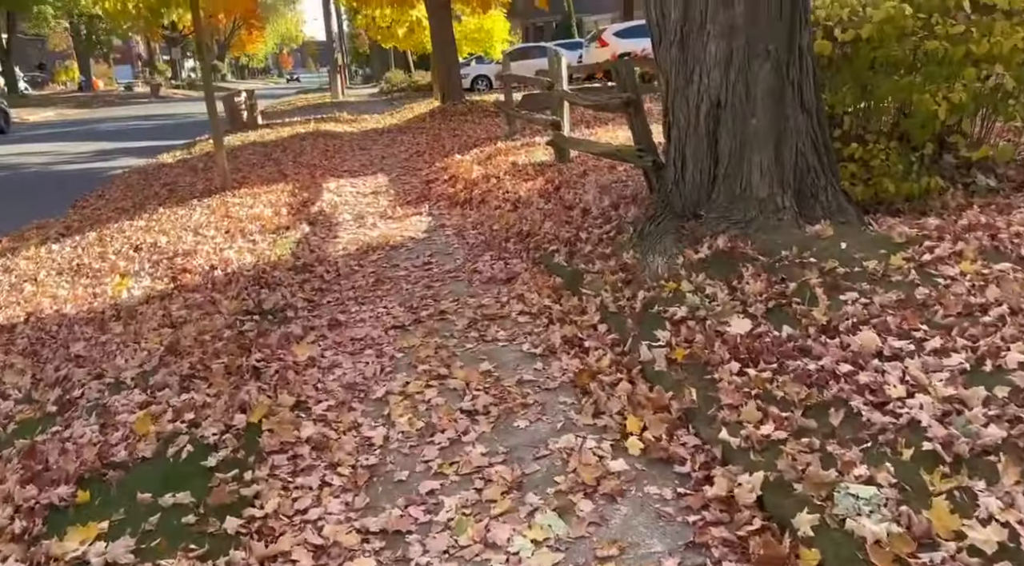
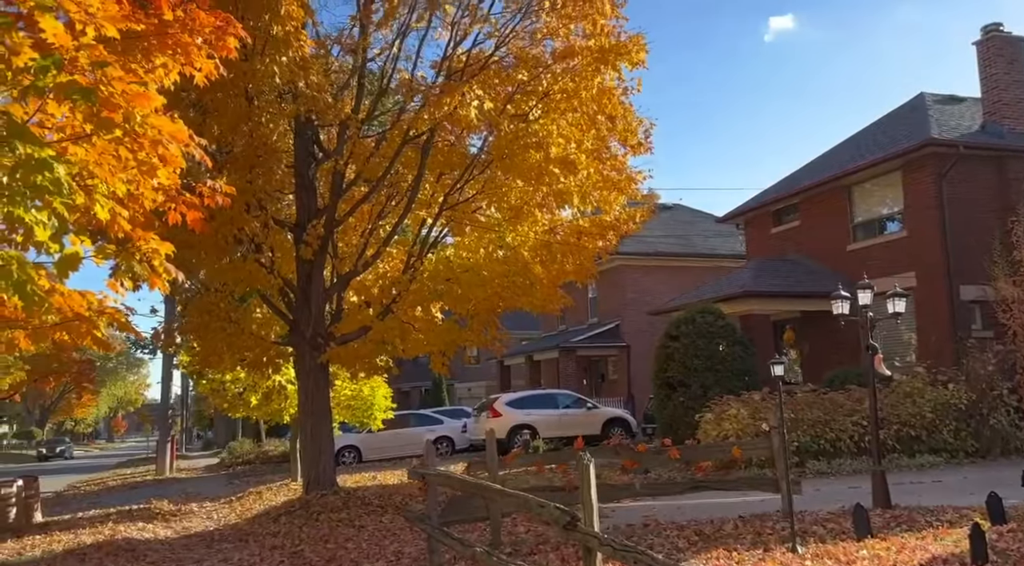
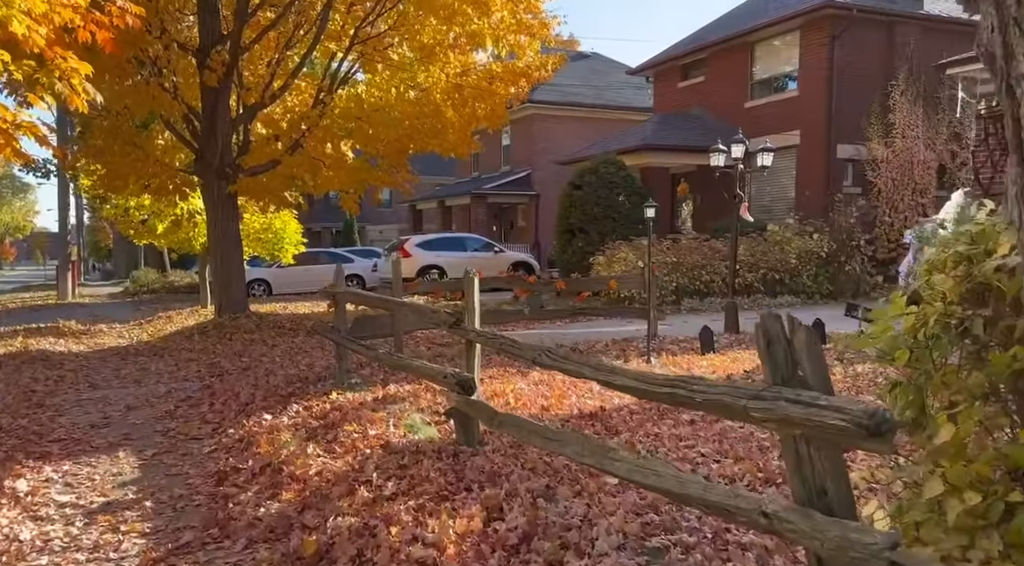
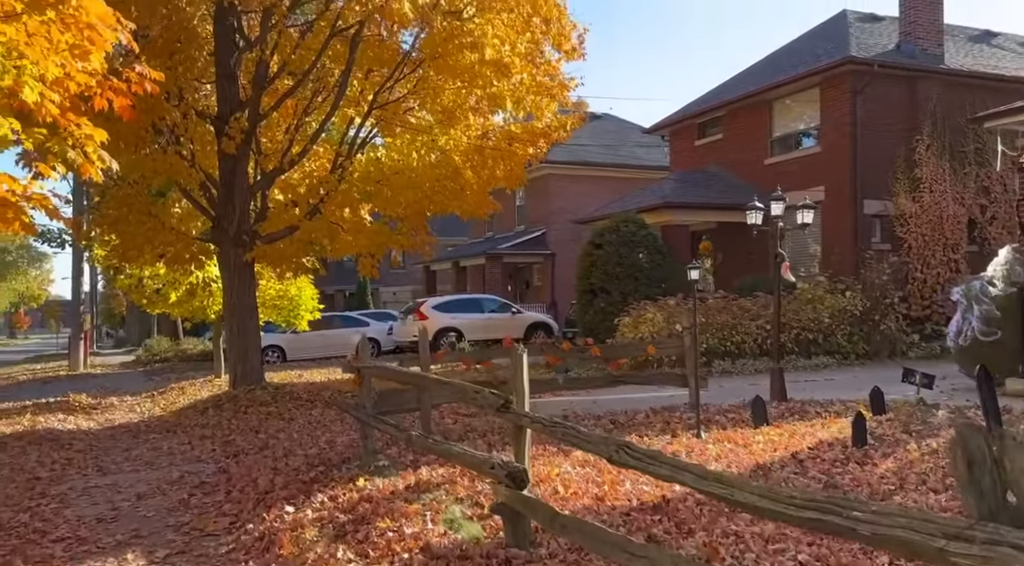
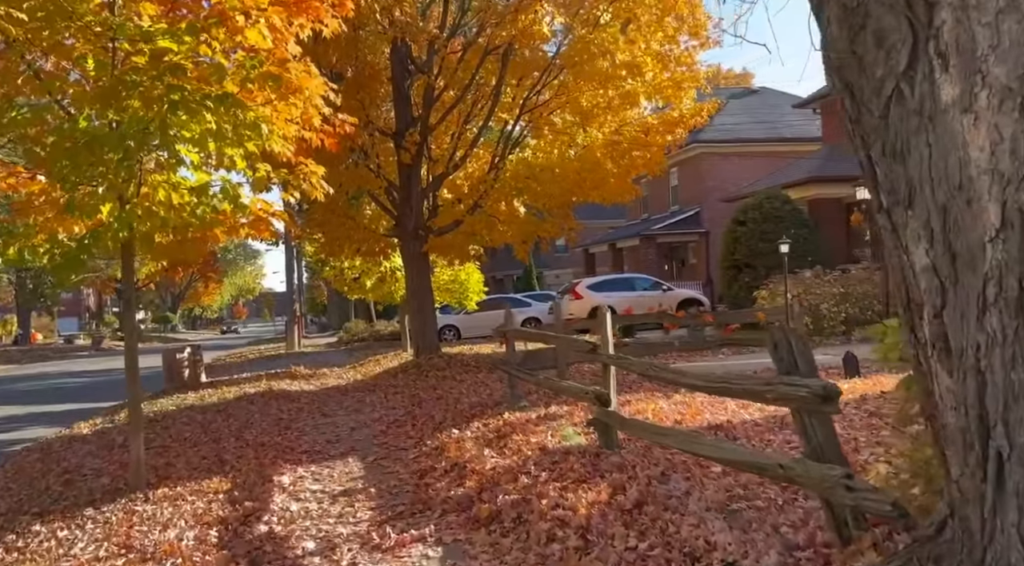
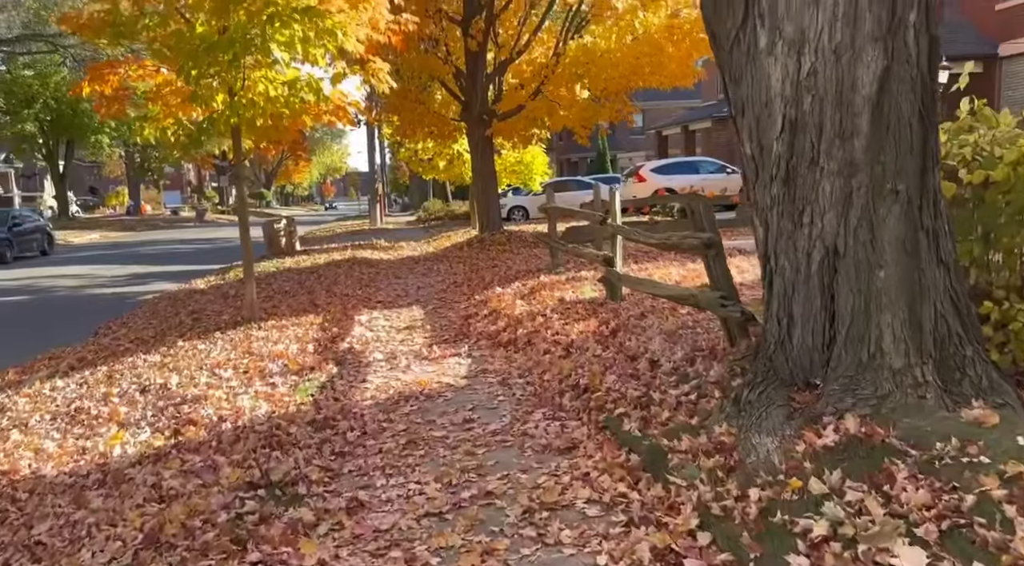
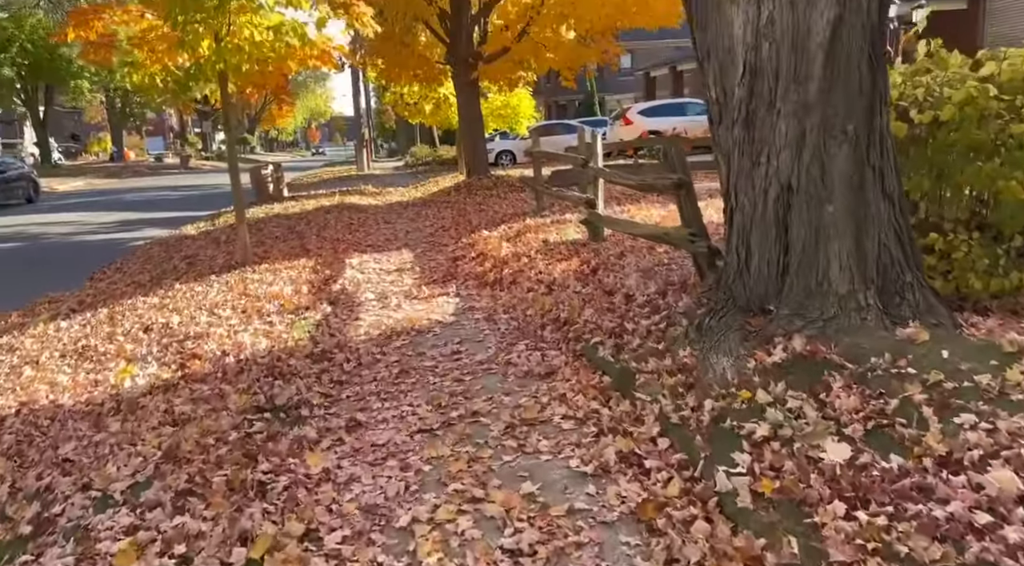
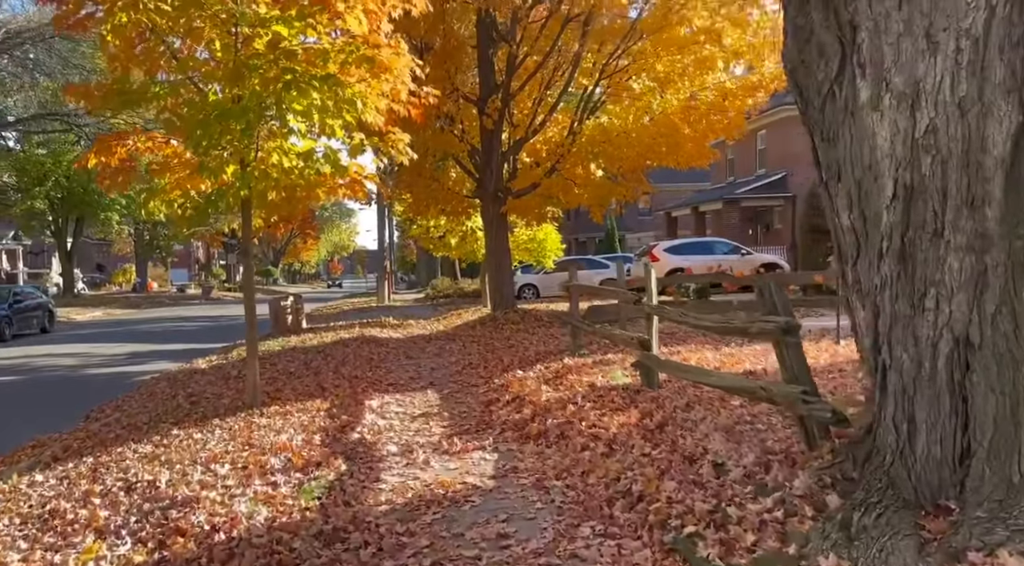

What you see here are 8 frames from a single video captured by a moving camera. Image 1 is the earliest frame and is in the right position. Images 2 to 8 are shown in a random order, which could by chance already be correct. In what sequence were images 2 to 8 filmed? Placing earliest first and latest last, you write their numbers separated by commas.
7, 6, 8, 5, 3, 4, 2
